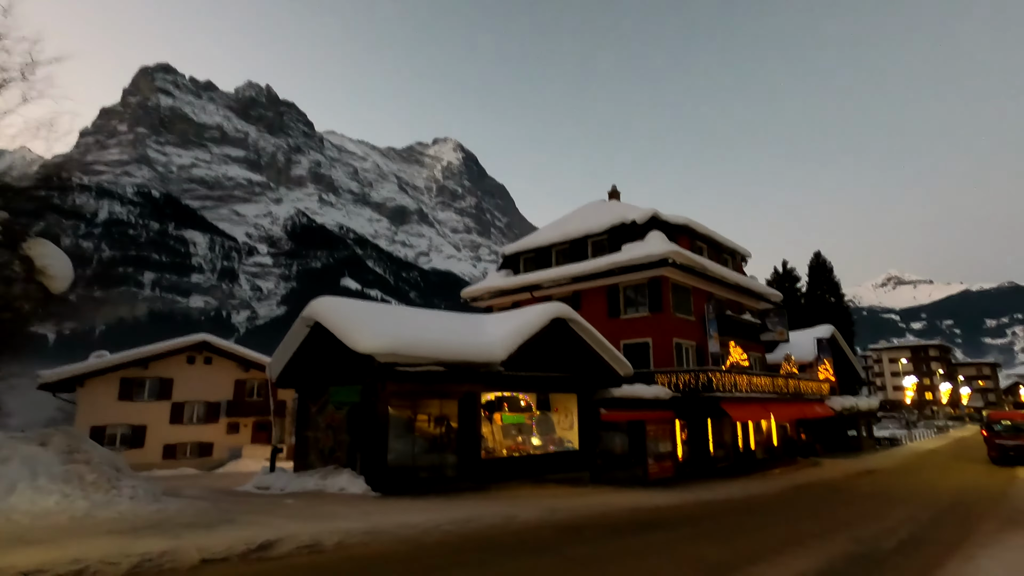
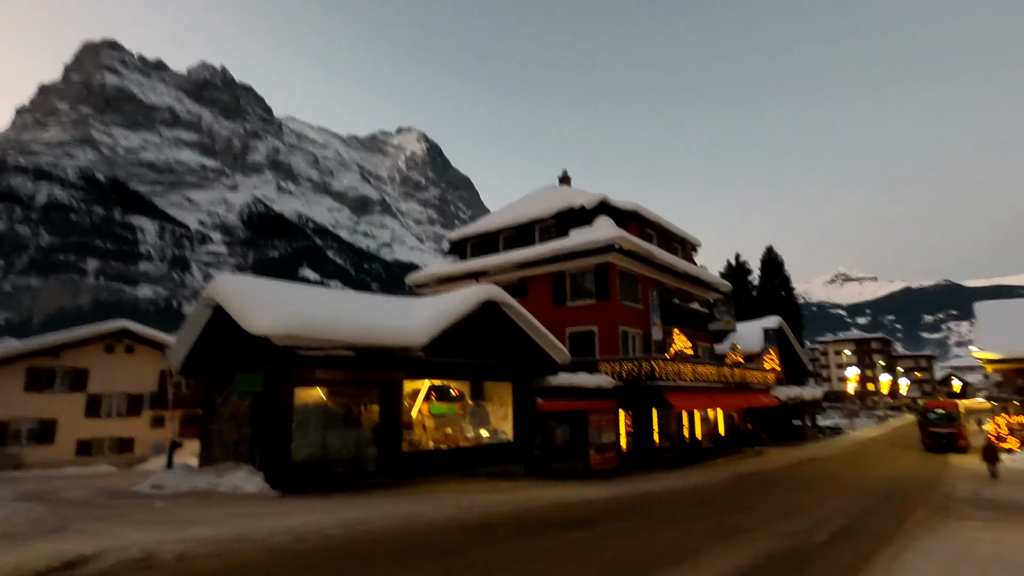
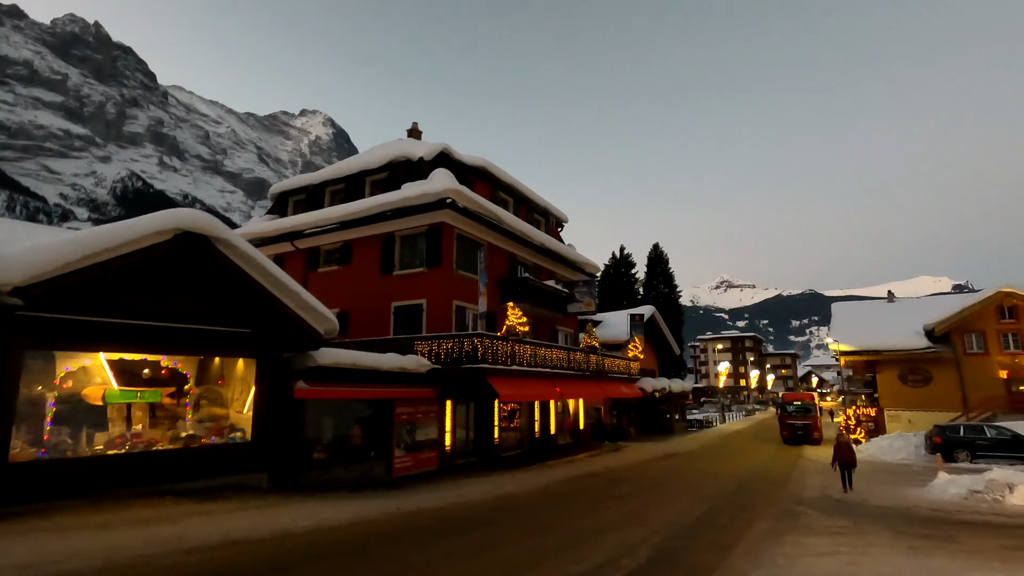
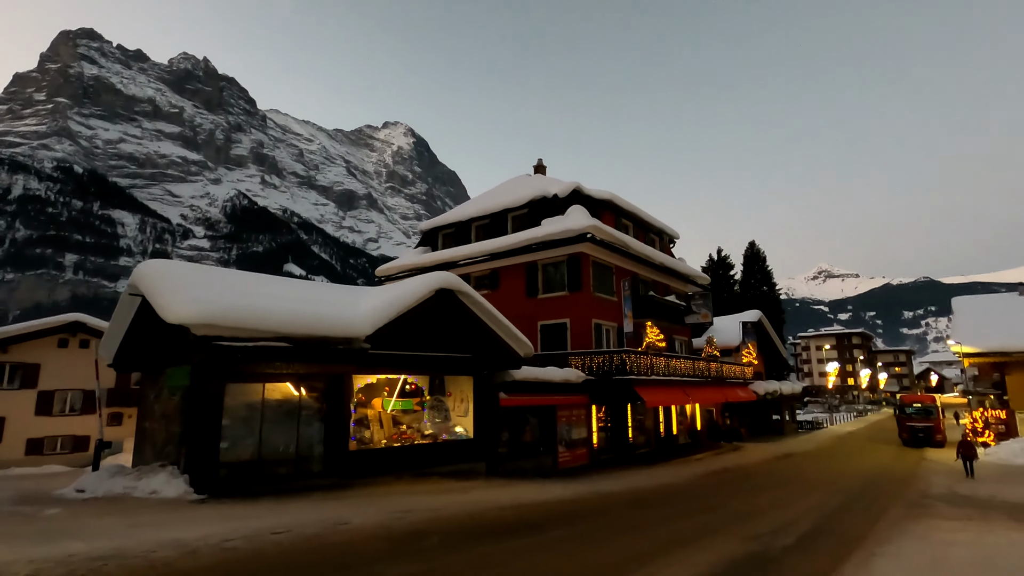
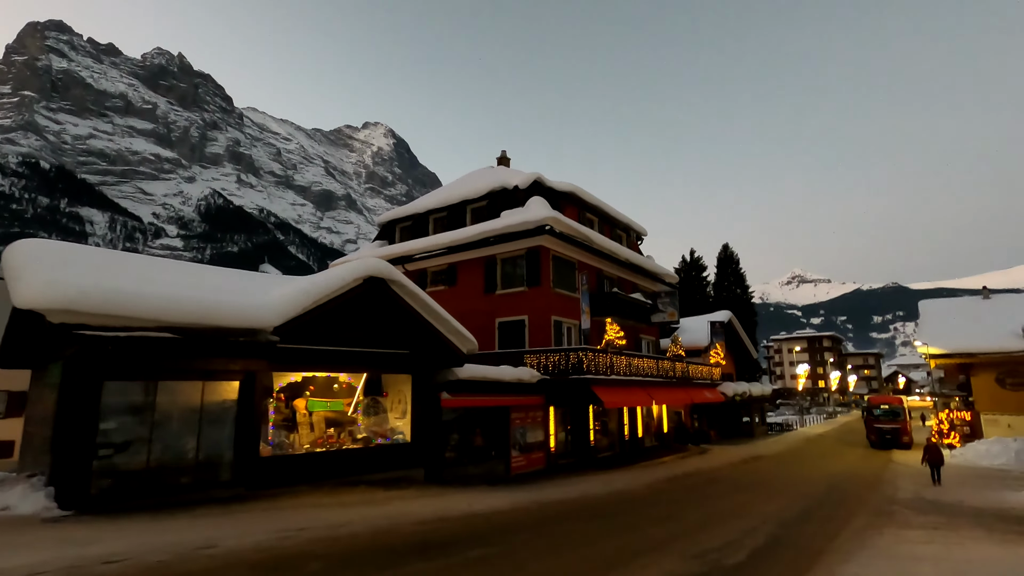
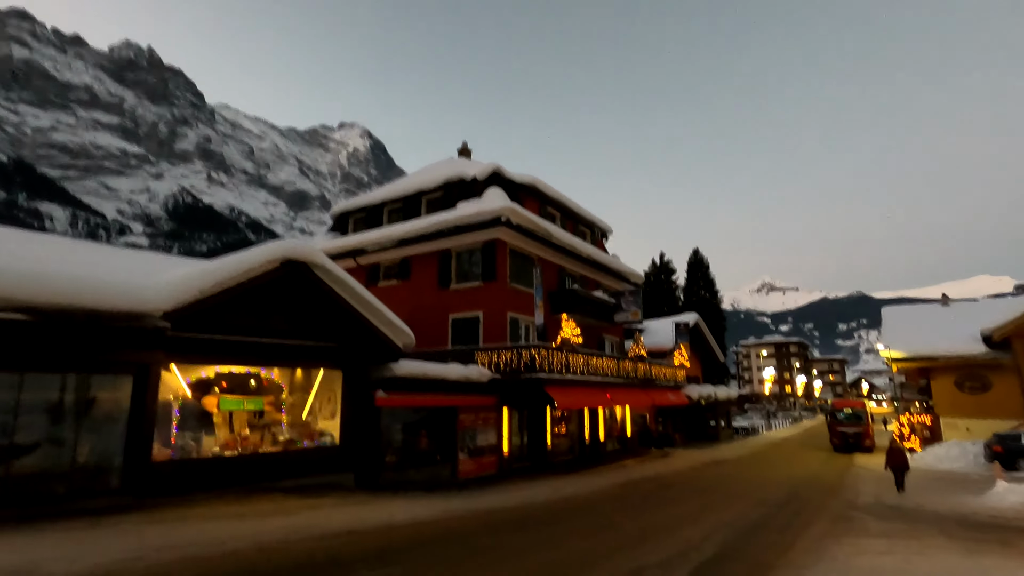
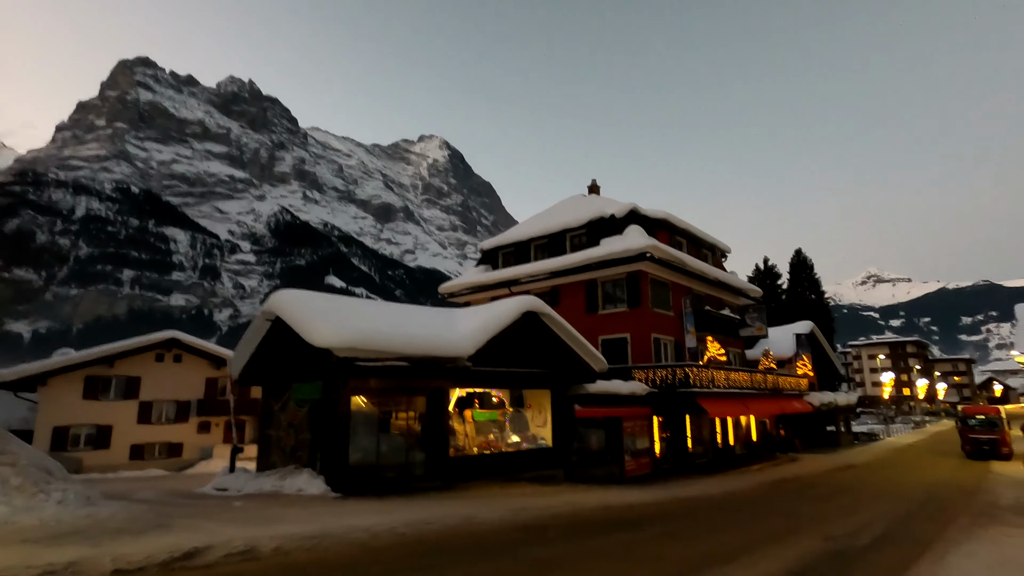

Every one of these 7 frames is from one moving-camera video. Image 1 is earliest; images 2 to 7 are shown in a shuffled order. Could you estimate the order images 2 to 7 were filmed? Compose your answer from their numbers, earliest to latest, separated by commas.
7, 2, 4, 5, 6, 3
